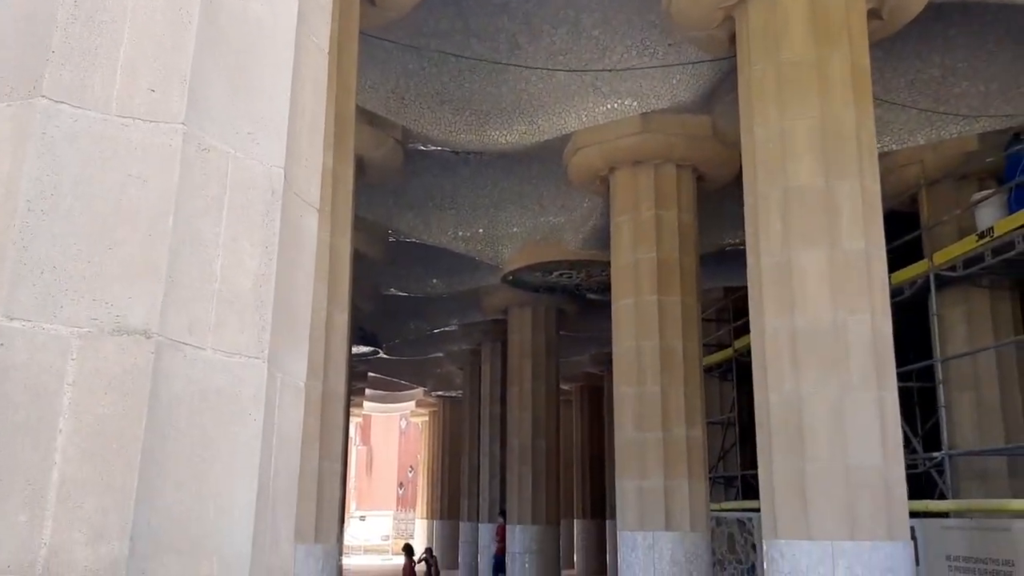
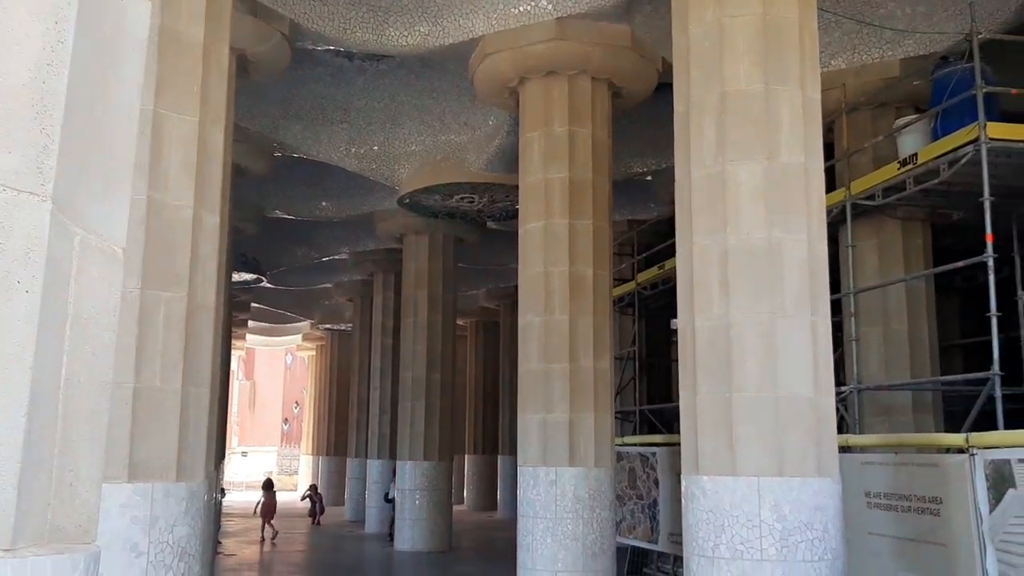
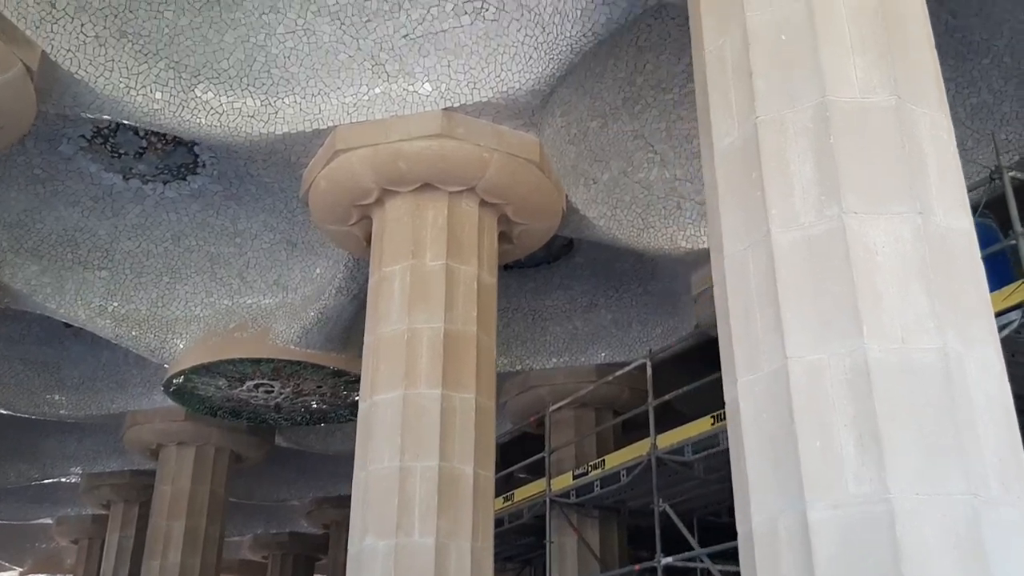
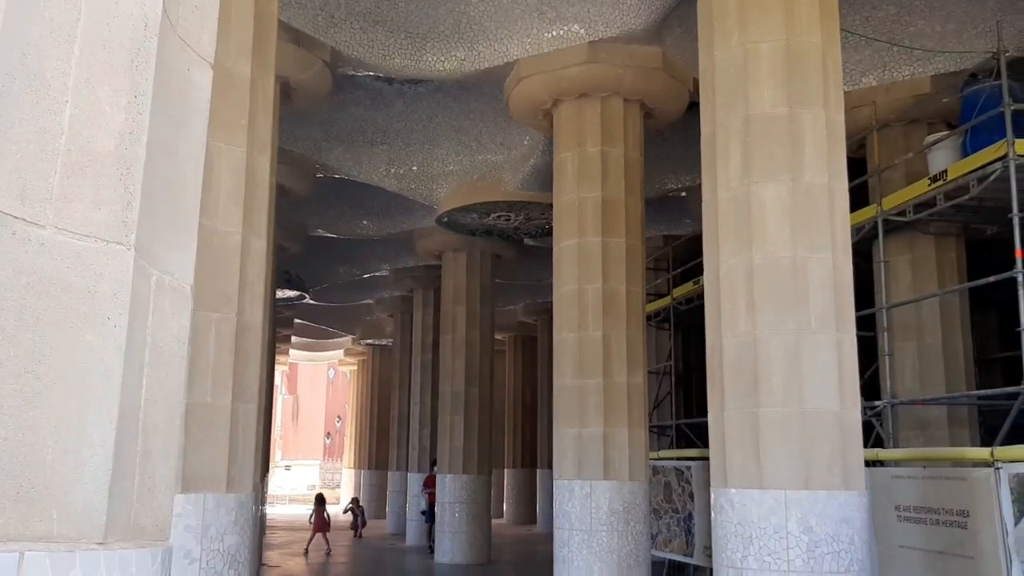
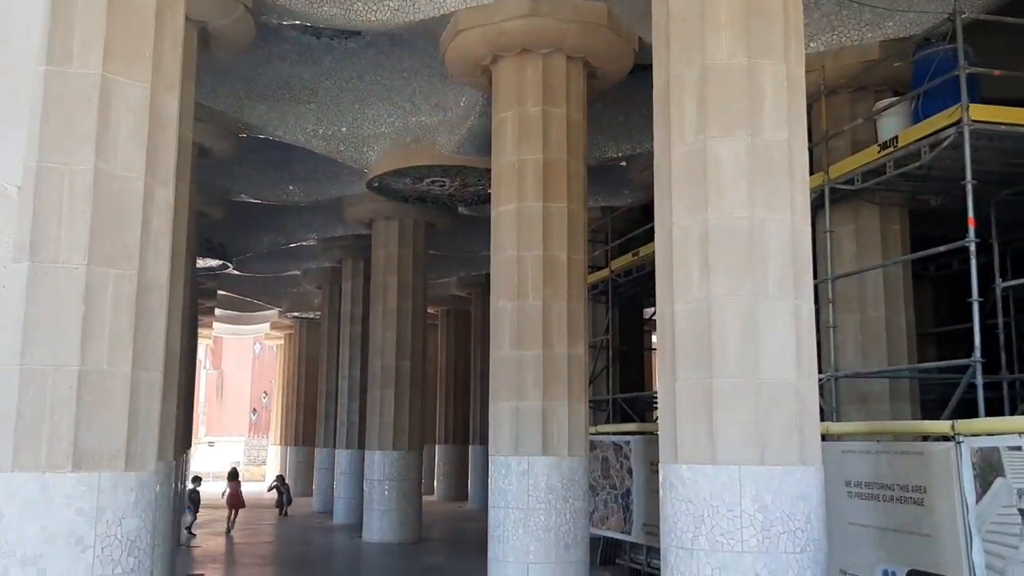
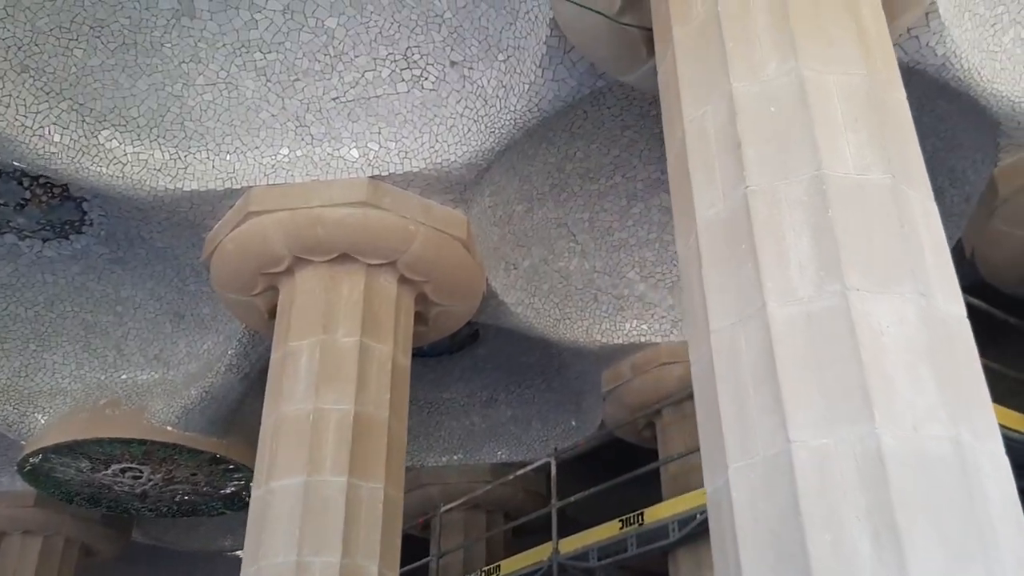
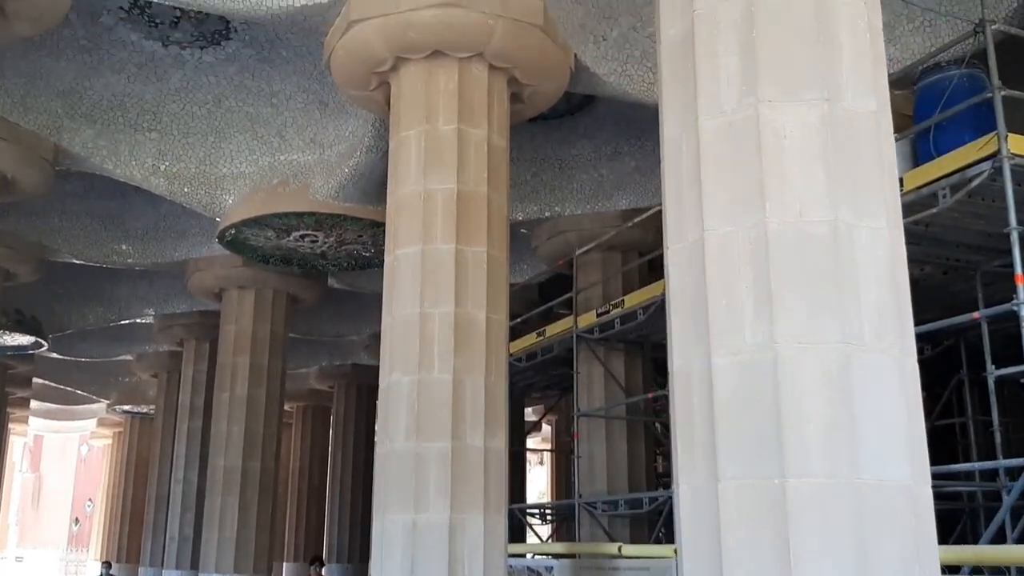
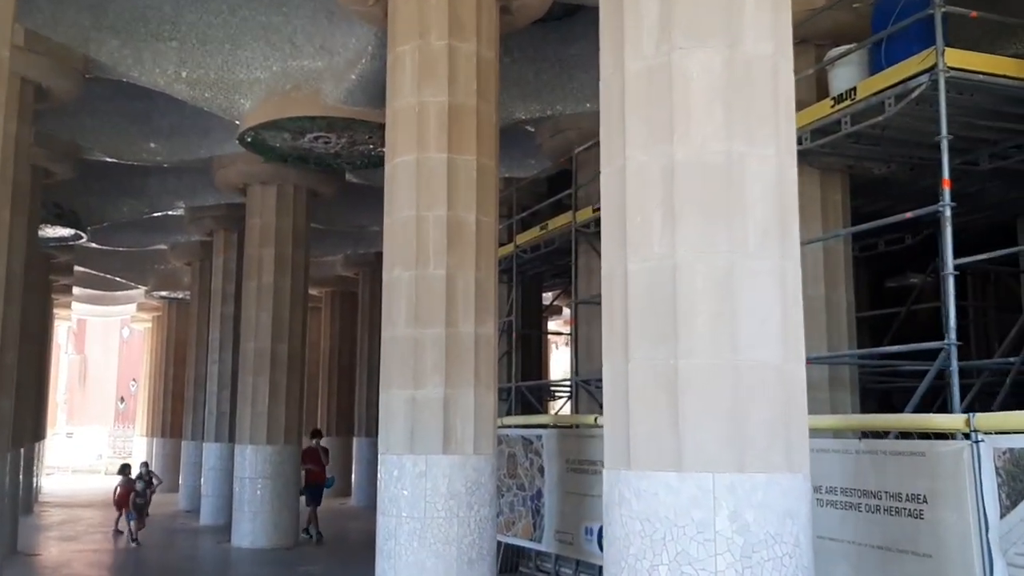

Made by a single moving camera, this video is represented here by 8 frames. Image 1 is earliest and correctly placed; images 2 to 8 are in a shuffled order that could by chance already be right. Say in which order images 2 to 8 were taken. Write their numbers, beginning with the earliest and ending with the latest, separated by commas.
4, 2, 5, 8, 7, 3, 6
